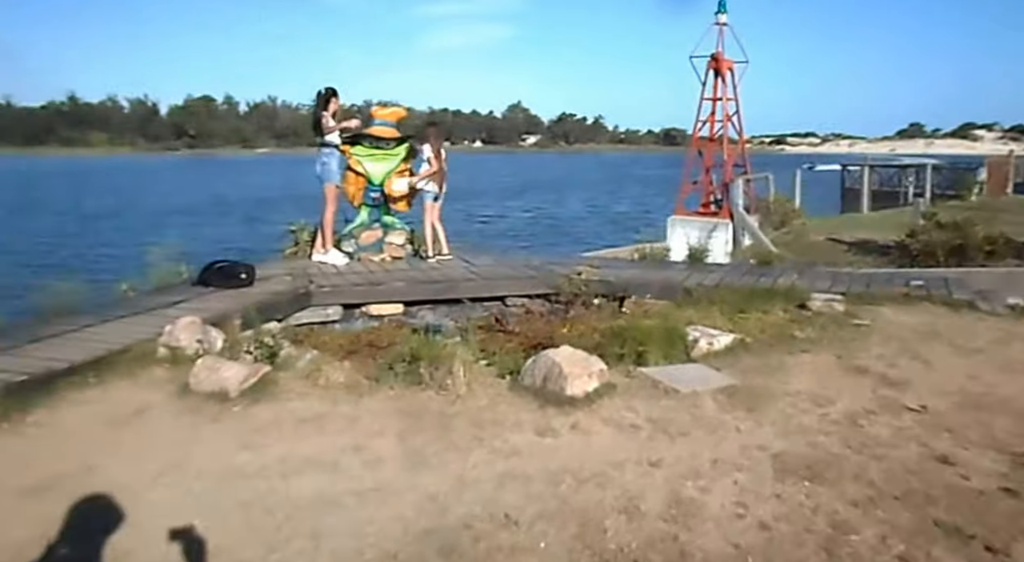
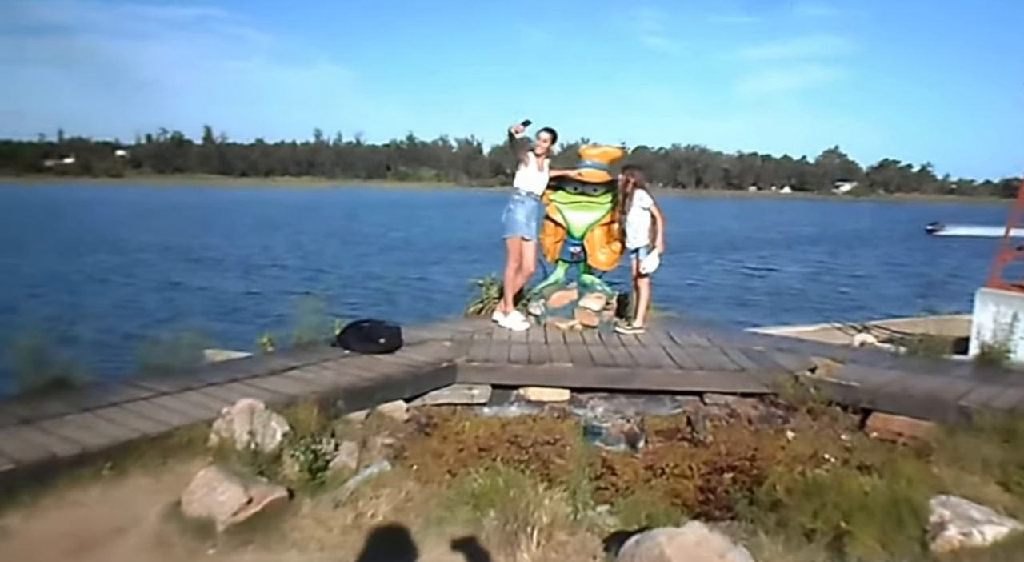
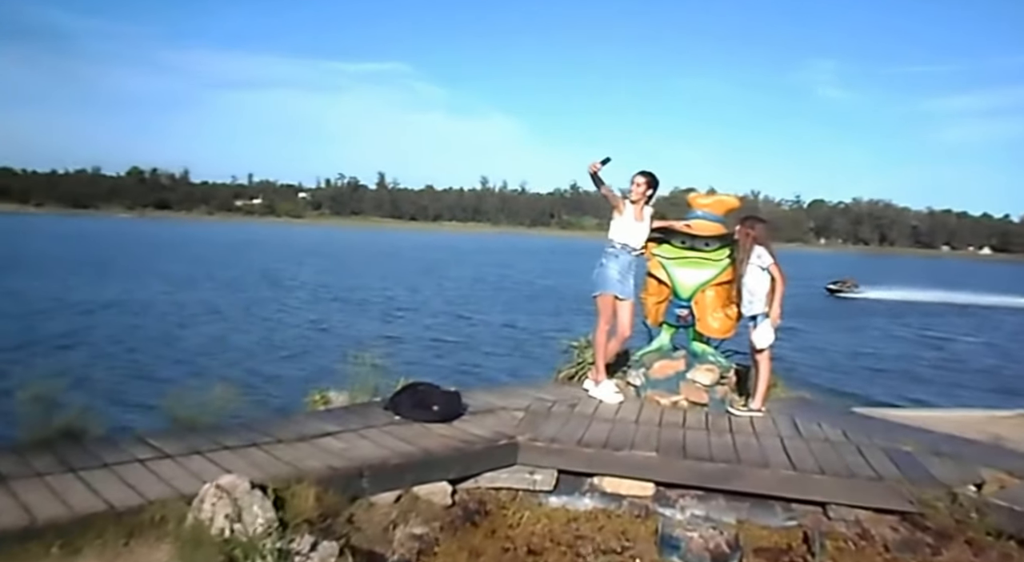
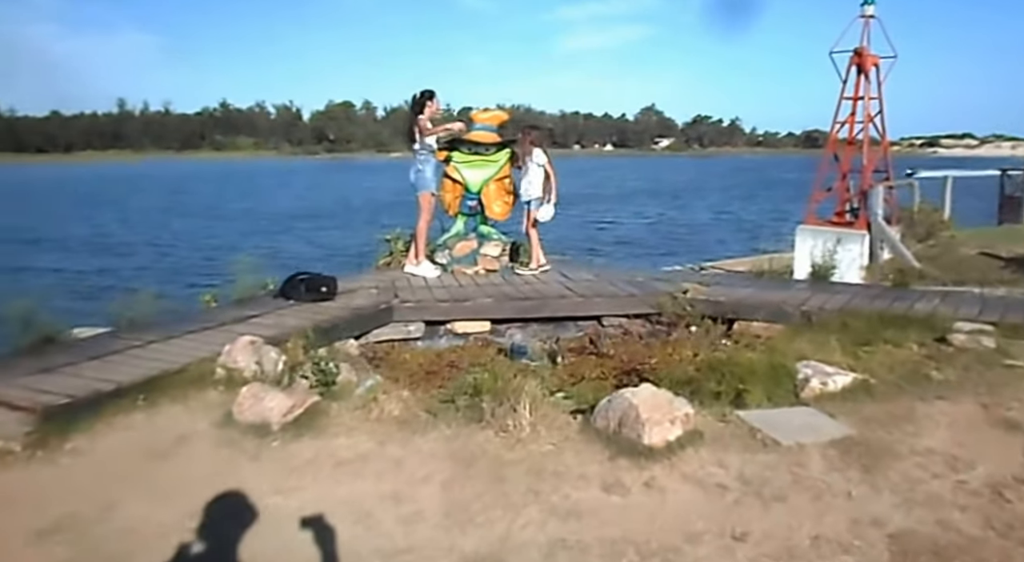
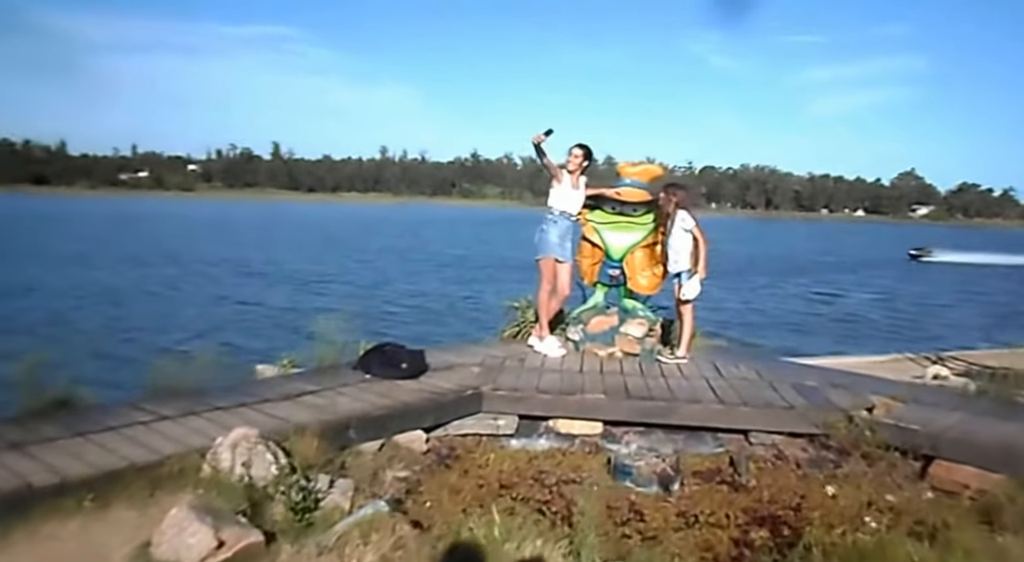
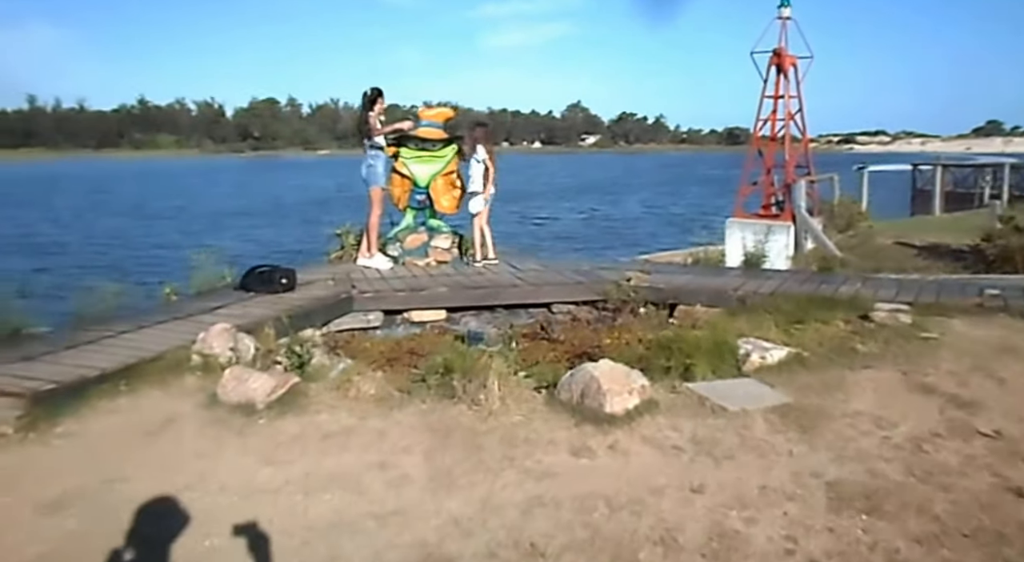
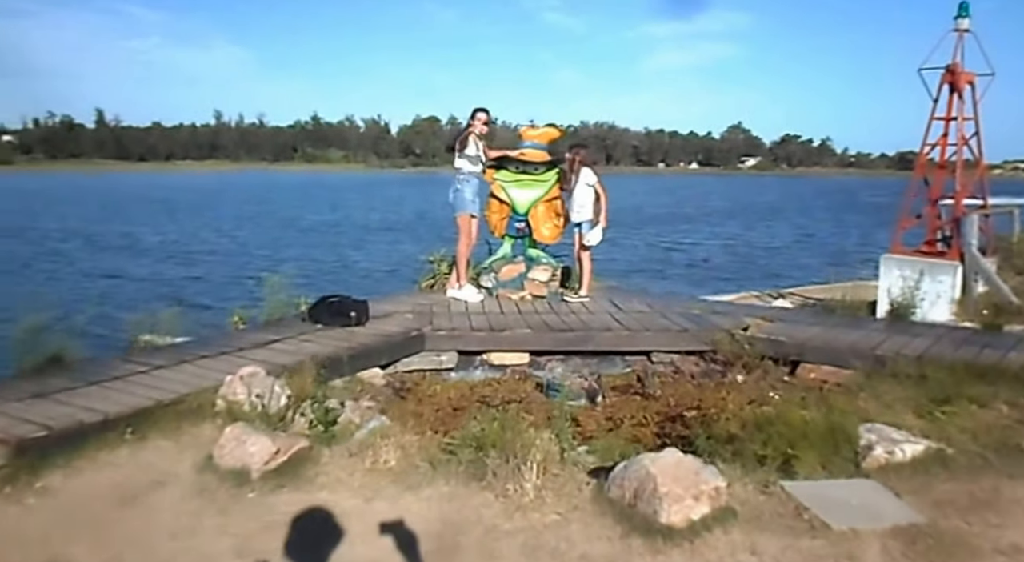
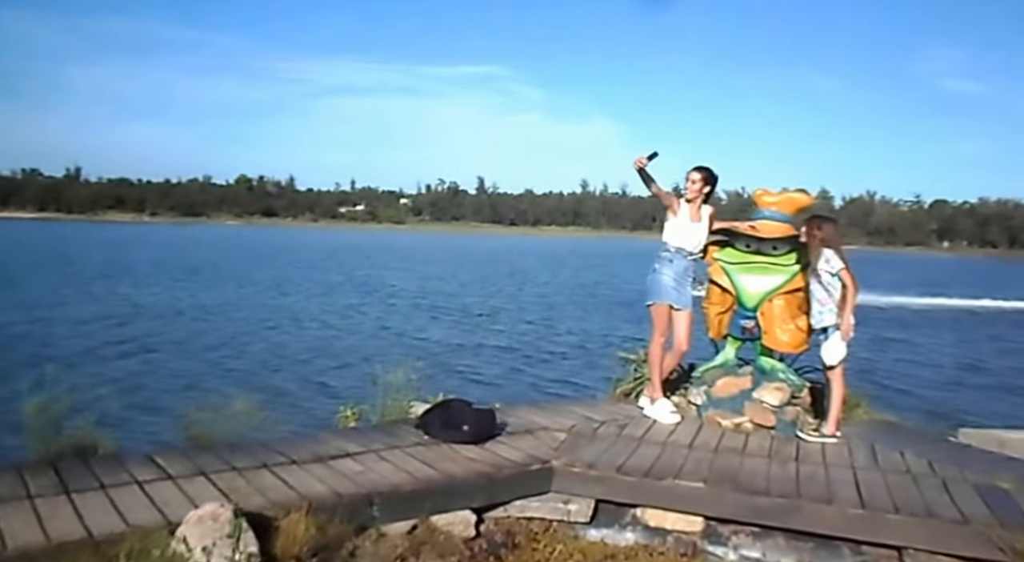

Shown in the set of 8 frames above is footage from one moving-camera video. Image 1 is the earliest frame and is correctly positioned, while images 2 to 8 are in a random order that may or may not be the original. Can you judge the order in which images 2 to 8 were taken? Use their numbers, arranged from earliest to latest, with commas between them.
6, 4, 7, 2, 5, 3, 8
